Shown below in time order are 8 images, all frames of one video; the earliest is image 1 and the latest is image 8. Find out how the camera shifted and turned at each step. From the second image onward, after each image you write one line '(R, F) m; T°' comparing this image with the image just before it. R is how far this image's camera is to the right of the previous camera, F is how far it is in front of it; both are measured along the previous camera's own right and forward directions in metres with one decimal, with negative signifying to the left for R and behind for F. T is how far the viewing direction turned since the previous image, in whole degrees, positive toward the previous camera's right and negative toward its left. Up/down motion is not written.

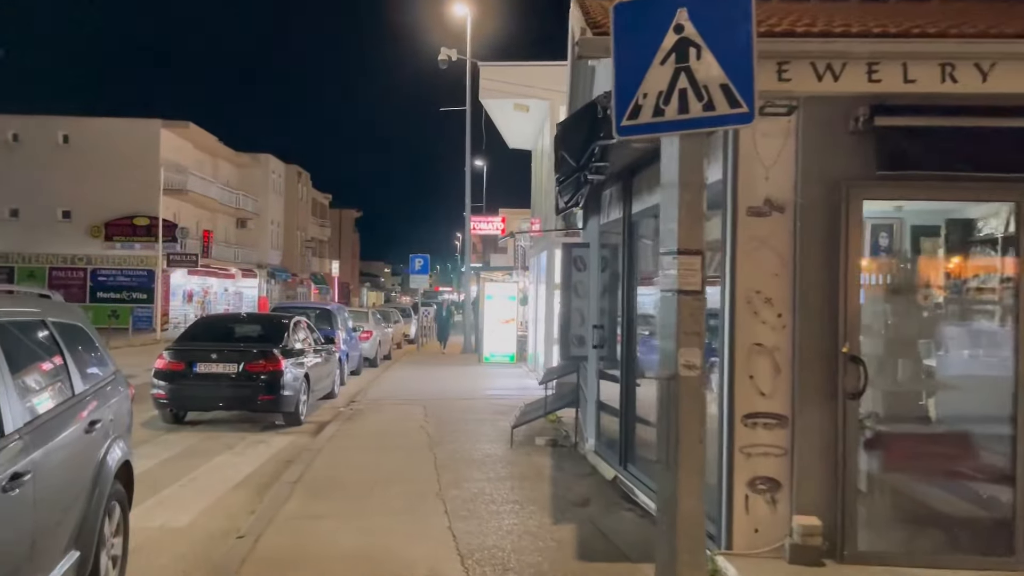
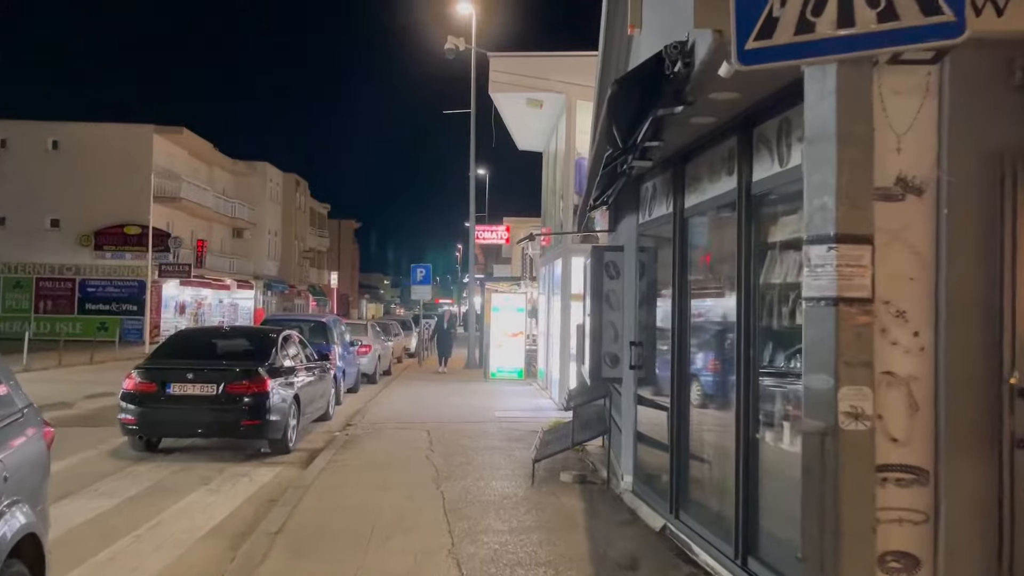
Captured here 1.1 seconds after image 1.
(-0.2, +1.2) m; 0°
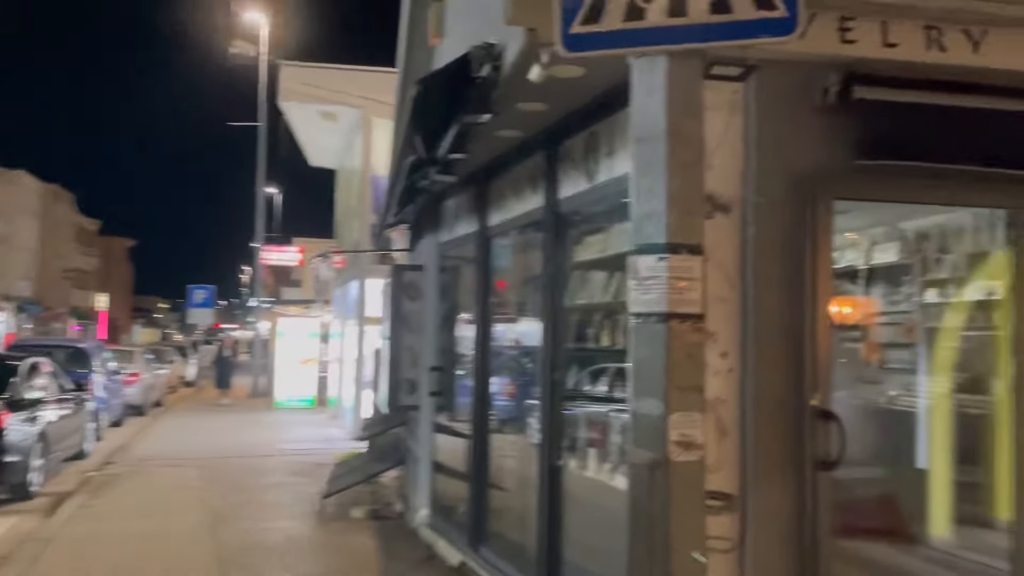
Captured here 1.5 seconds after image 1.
(0.0, +0.4) m; +14°
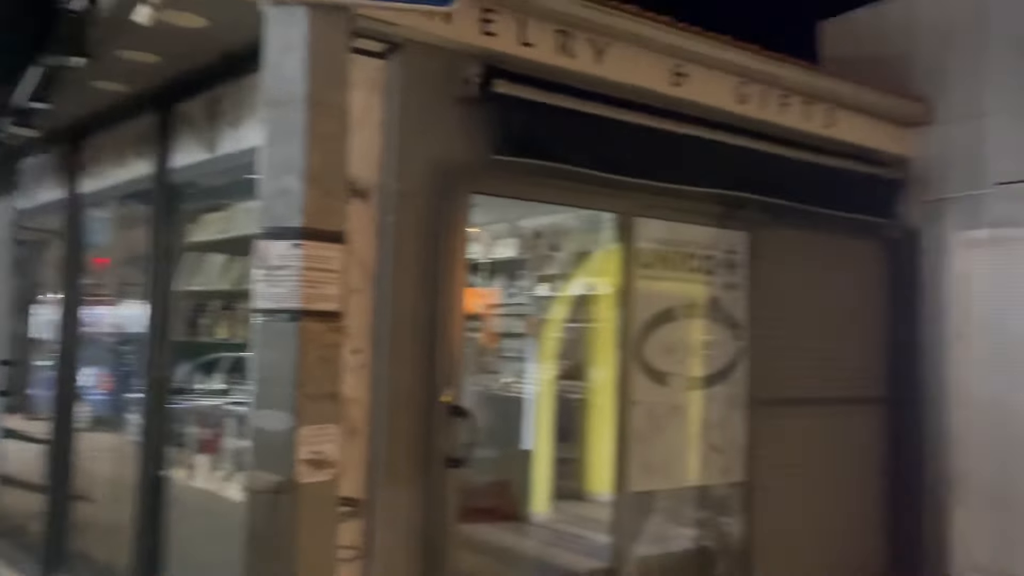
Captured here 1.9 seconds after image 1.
(0.0, +0.3) m; +25°
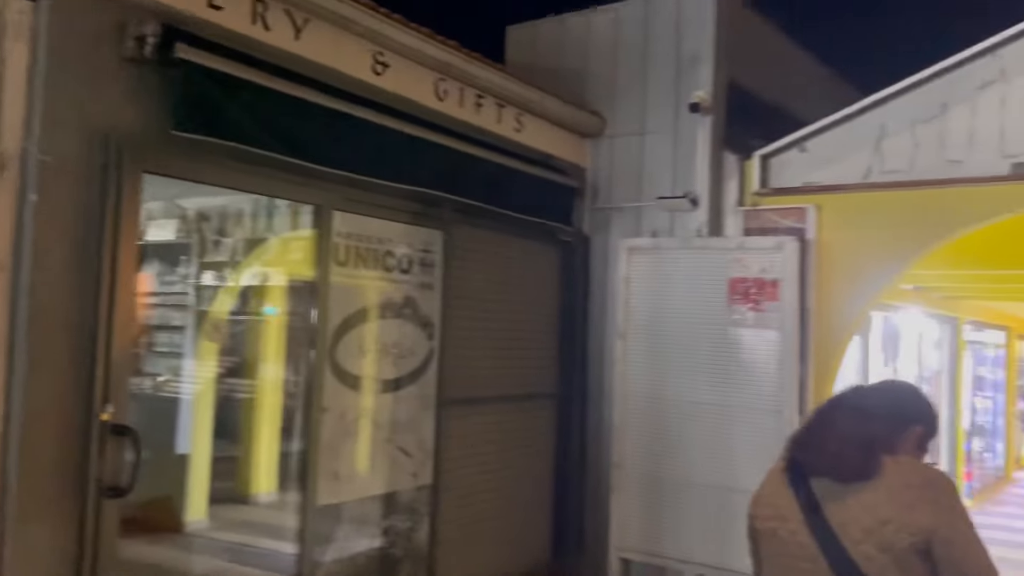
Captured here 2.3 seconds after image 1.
(-0.1, +0.2) m; +23°
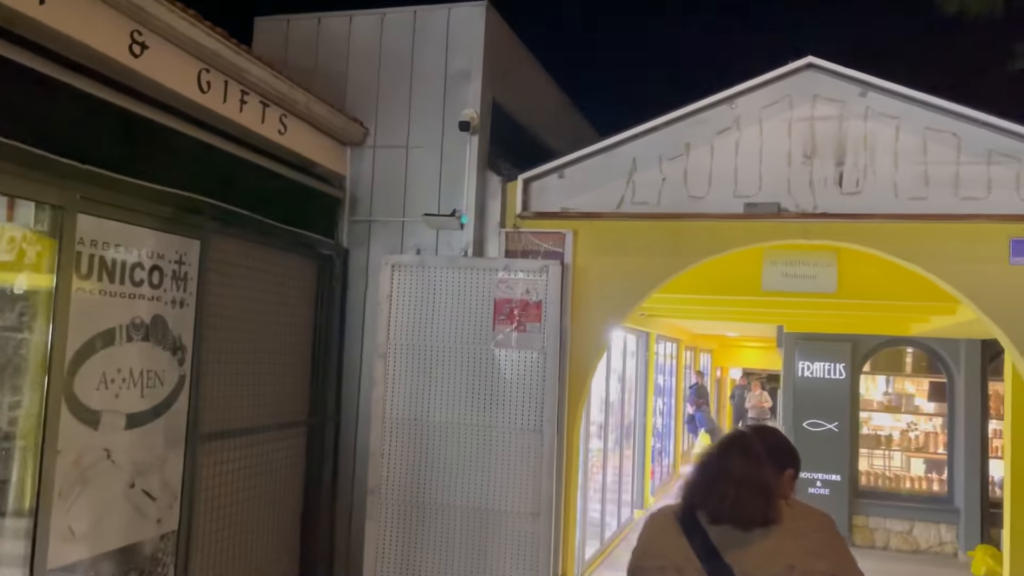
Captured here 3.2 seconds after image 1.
(-0.3, +0.2) m; +21°
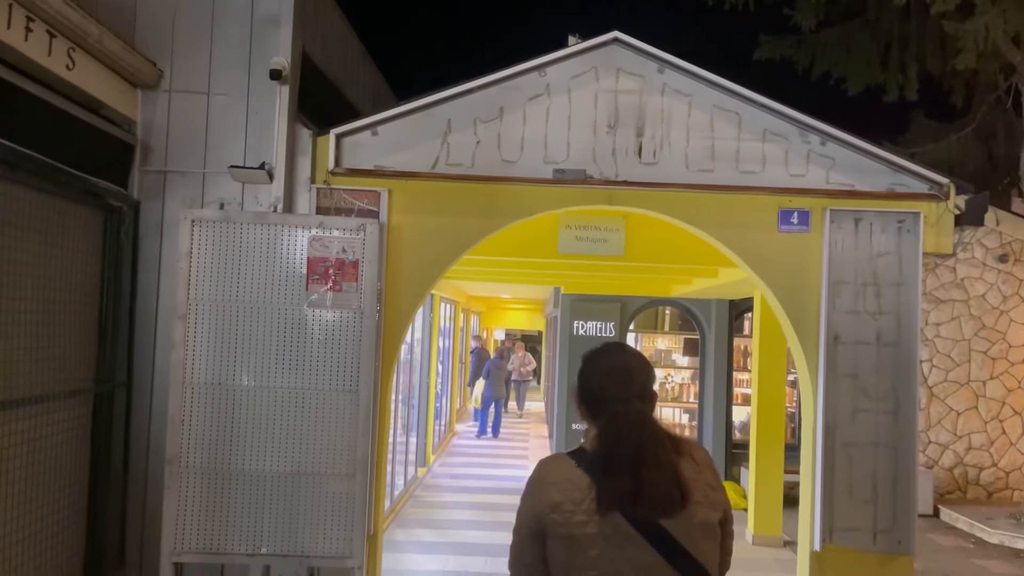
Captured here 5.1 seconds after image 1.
(-0.3, 0.0) m; +16°
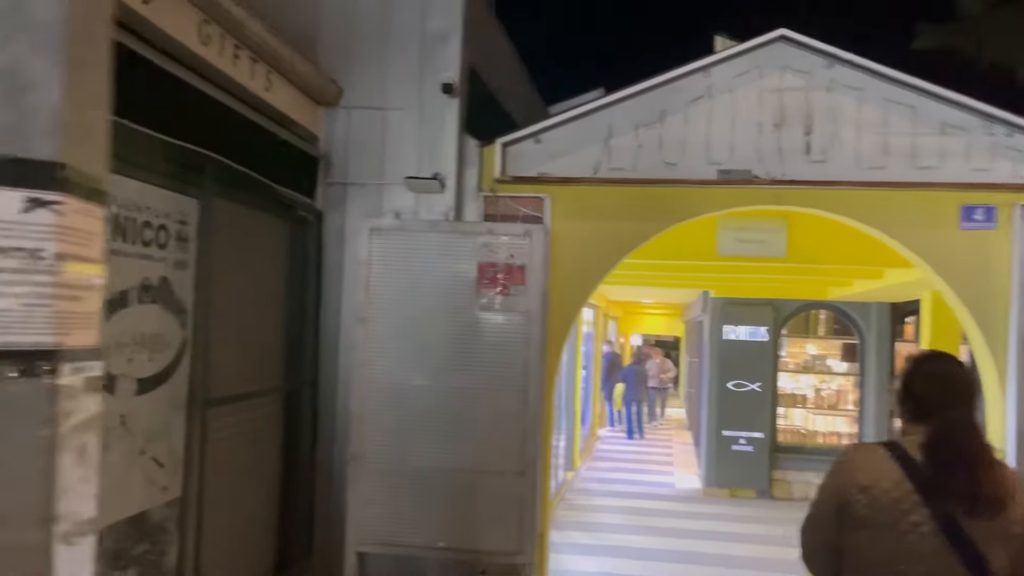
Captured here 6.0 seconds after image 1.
(-0.2, -0.1) m; -9°
